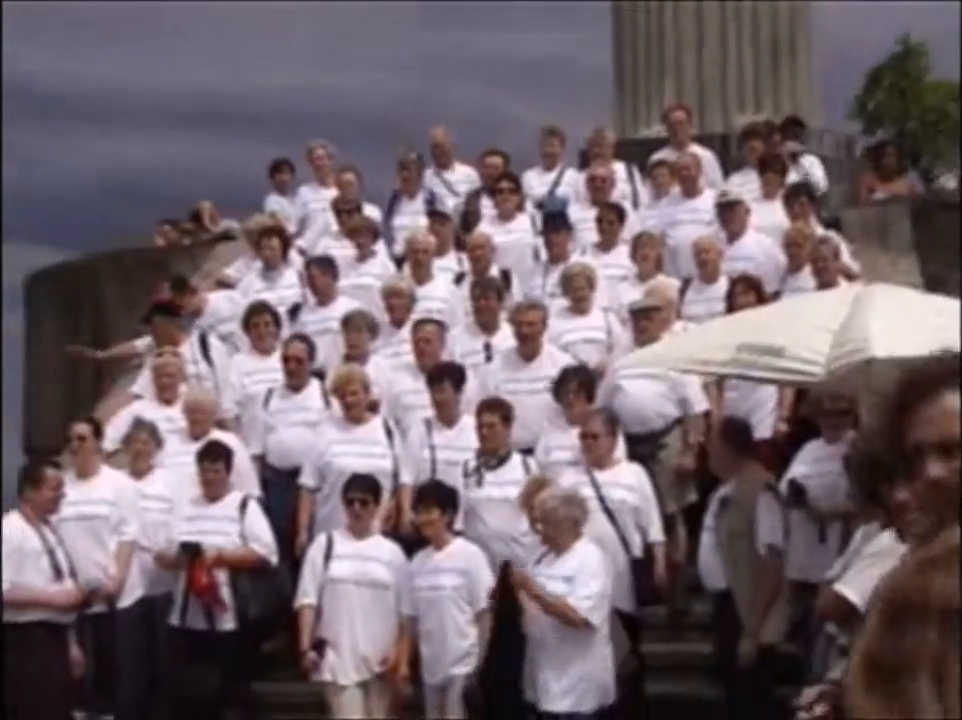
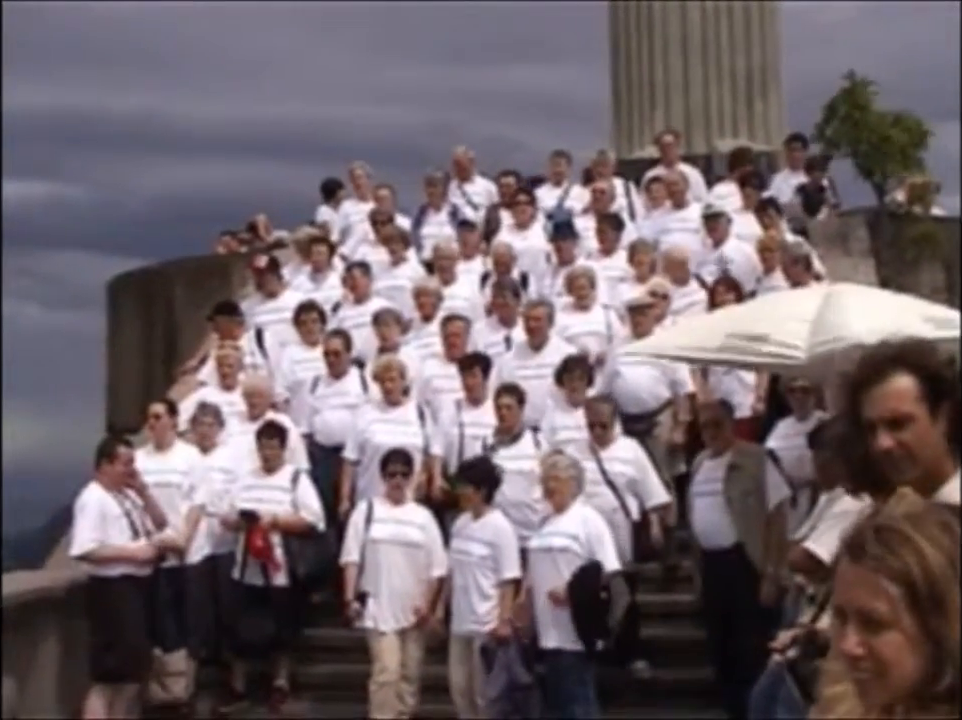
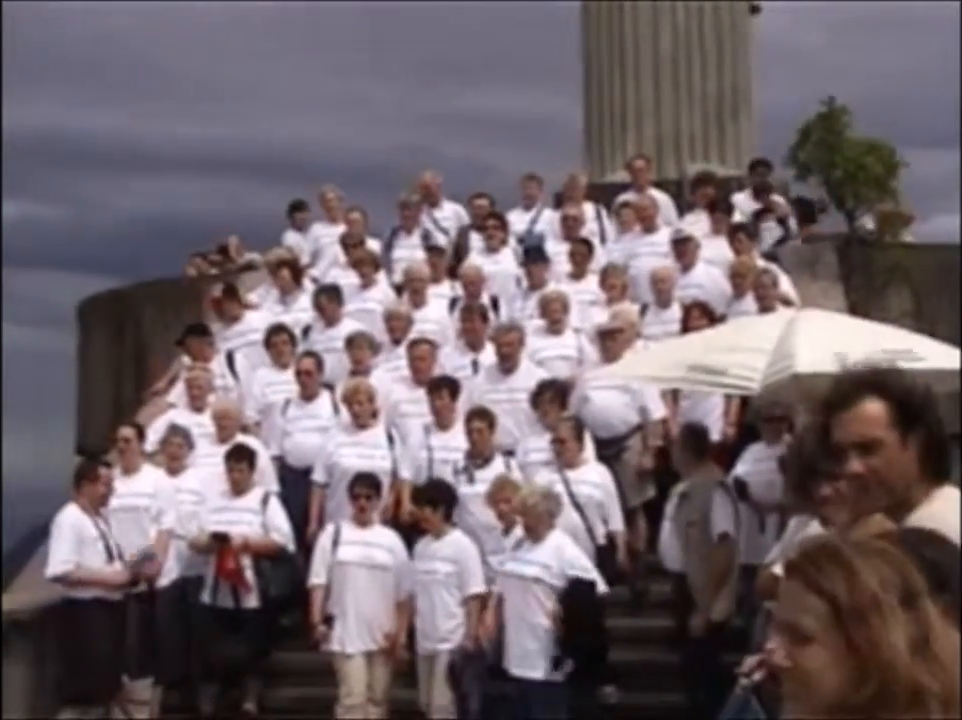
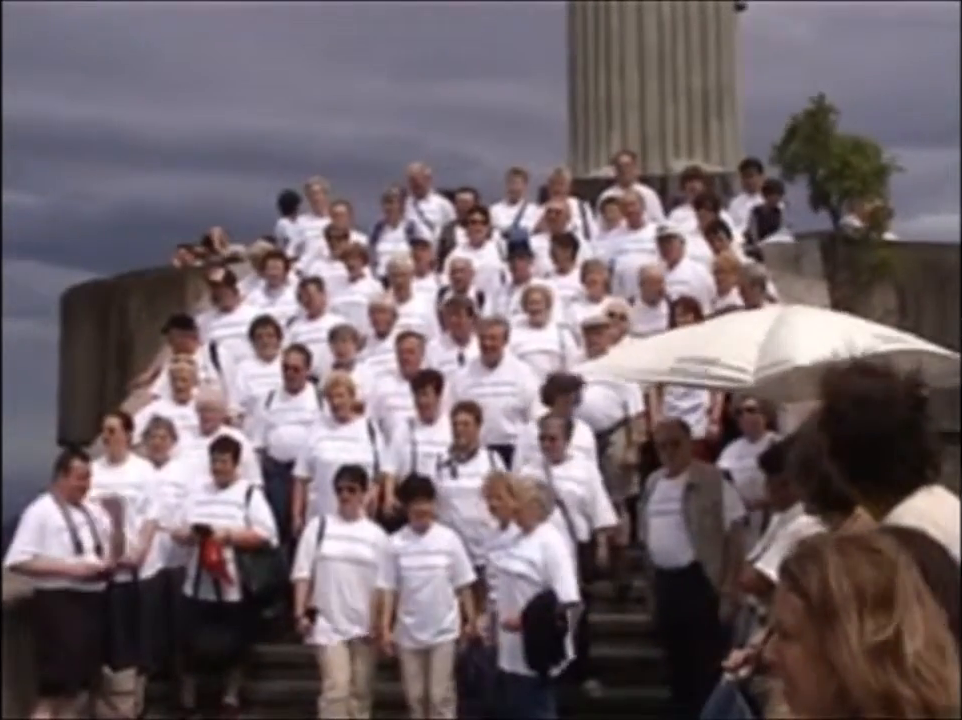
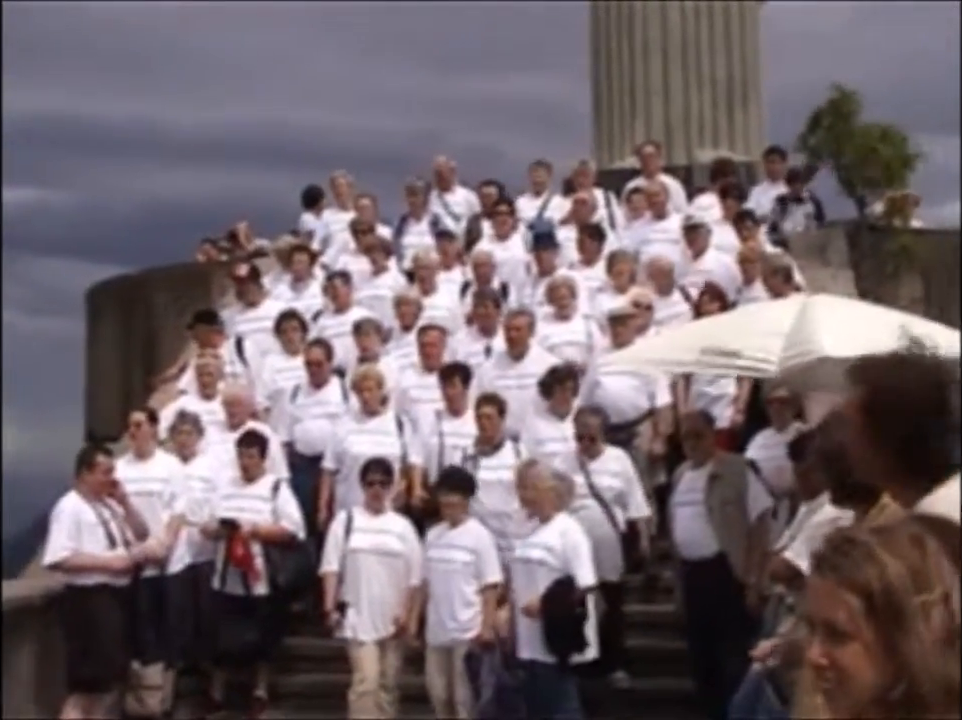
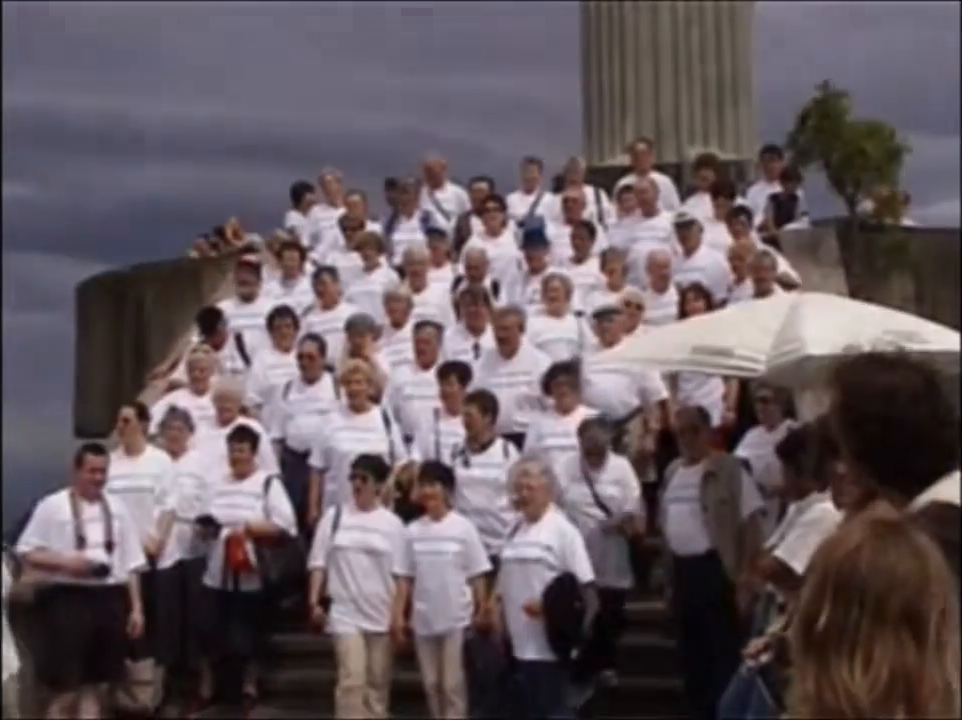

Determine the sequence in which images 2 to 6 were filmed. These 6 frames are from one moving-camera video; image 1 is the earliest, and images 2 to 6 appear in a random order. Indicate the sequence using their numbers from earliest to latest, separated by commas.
3, 2, 5, 4, 6
